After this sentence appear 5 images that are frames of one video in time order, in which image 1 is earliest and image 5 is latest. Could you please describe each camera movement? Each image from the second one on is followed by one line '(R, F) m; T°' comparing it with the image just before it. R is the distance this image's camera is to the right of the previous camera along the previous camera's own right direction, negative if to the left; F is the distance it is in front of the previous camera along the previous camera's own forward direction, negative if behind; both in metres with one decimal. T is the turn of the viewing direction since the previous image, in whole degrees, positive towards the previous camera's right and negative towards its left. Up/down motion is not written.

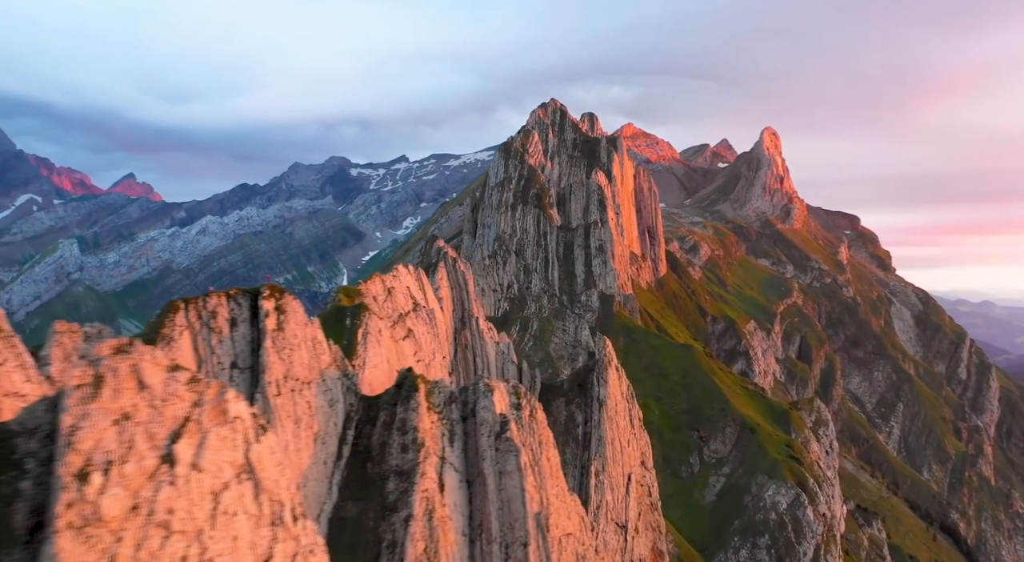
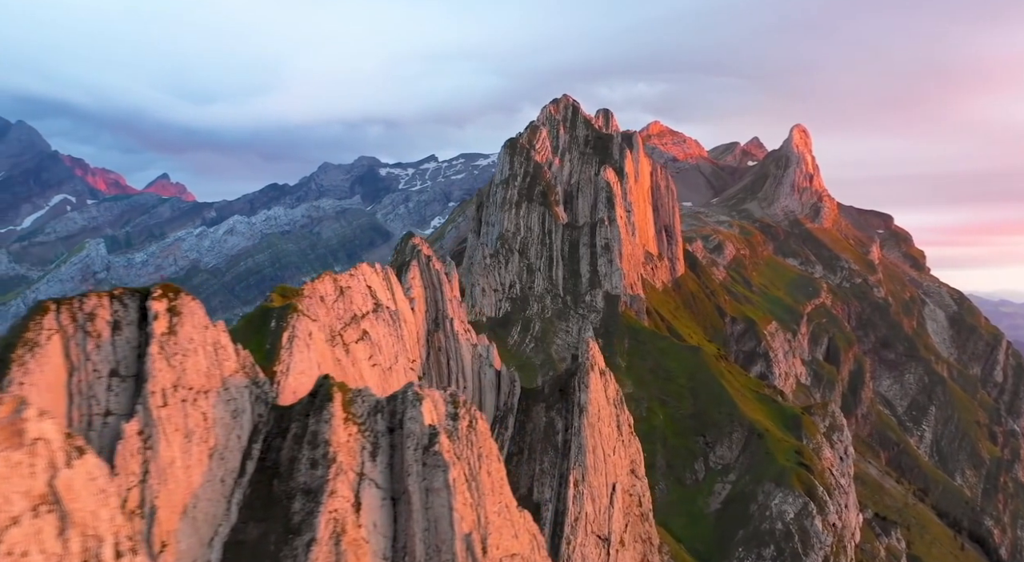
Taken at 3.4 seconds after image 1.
(+6.0, +4.1) m; -2°
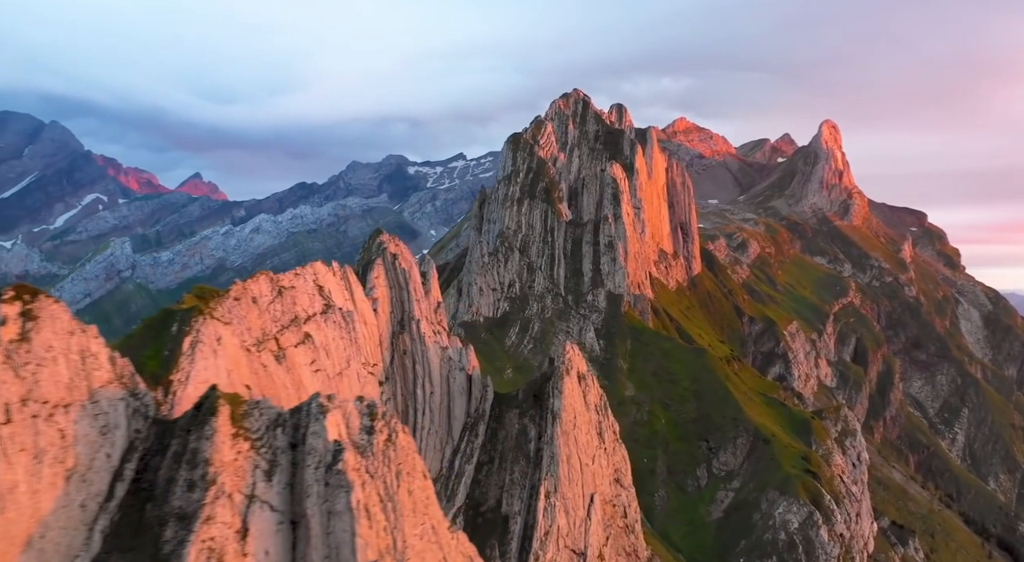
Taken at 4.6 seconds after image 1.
(+6.4, +4.5) m; -2°
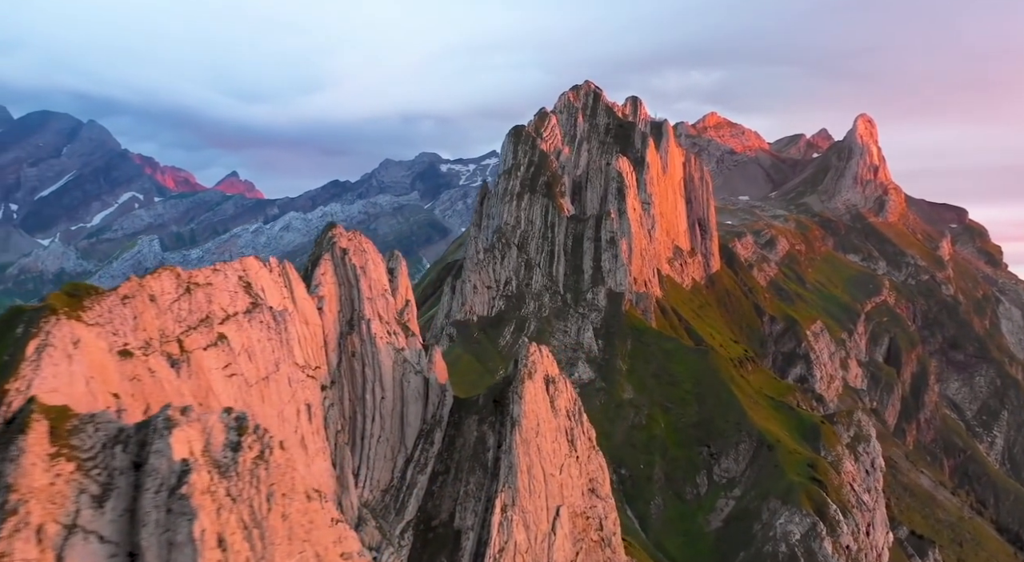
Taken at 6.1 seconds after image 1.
(+7.9, +5.7) m; -2°
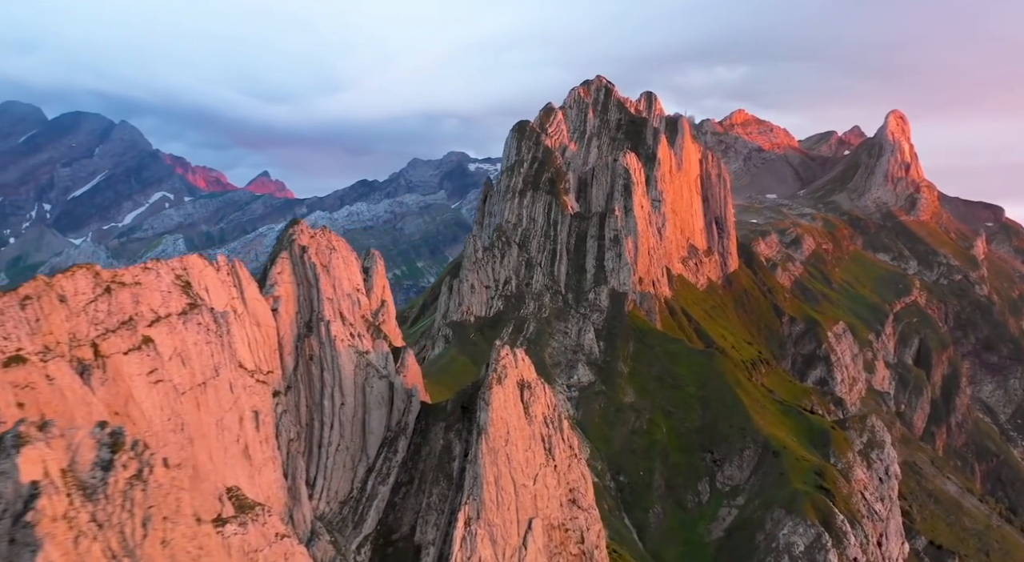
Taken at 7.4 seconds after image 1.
(+5.9, +4.6) m; -2°
